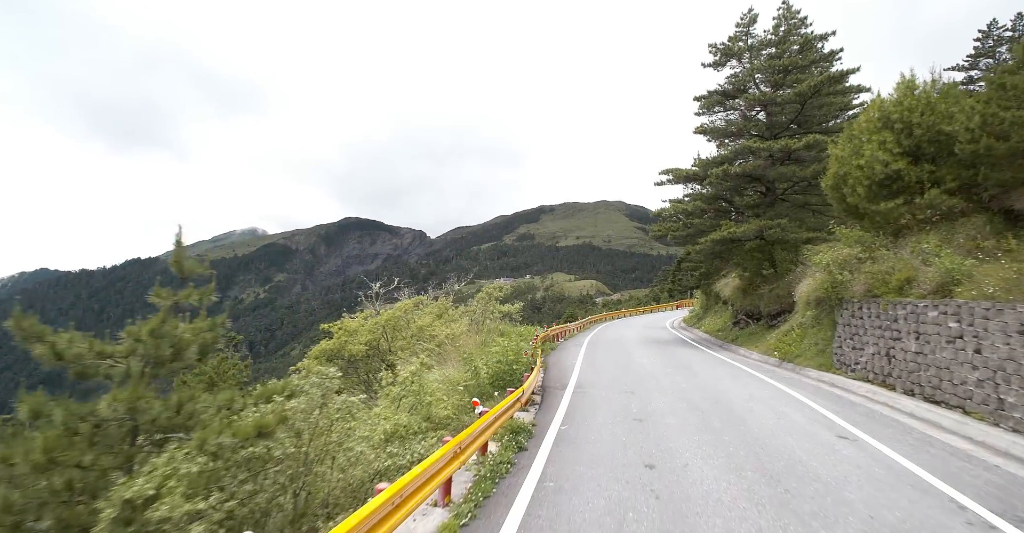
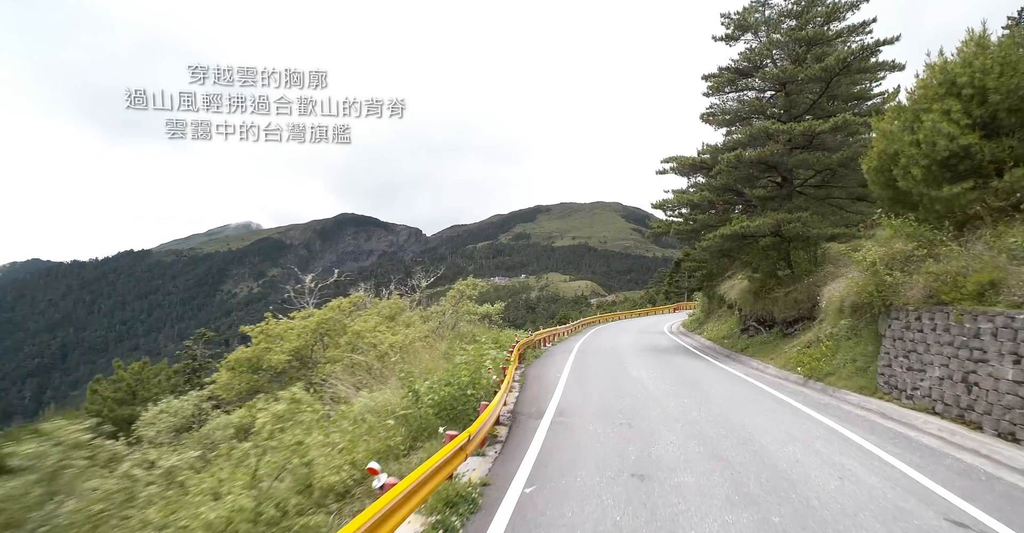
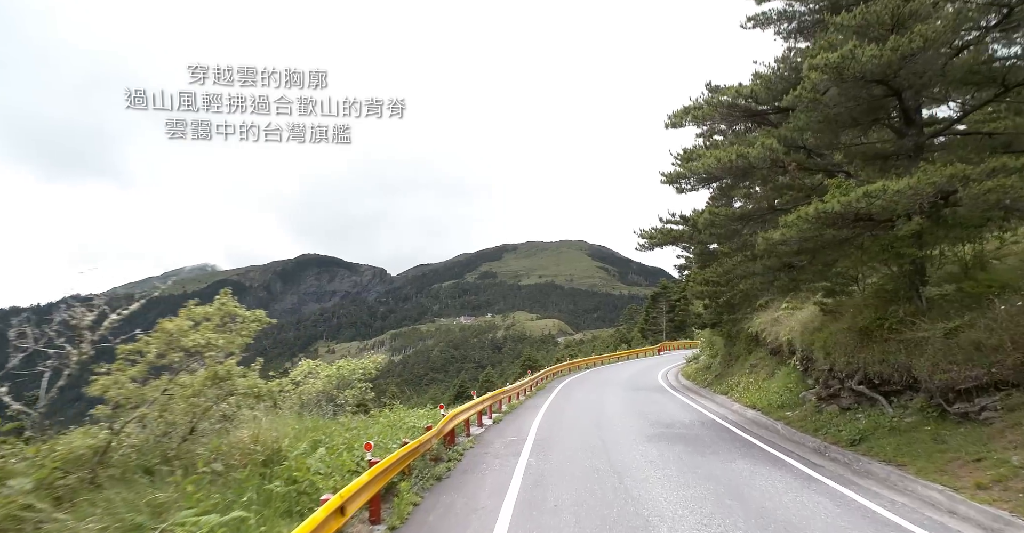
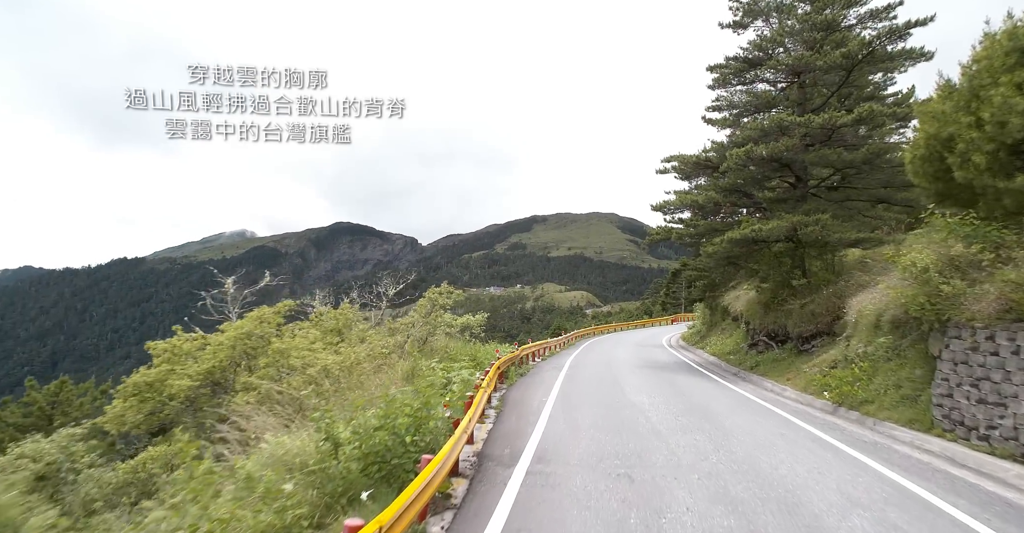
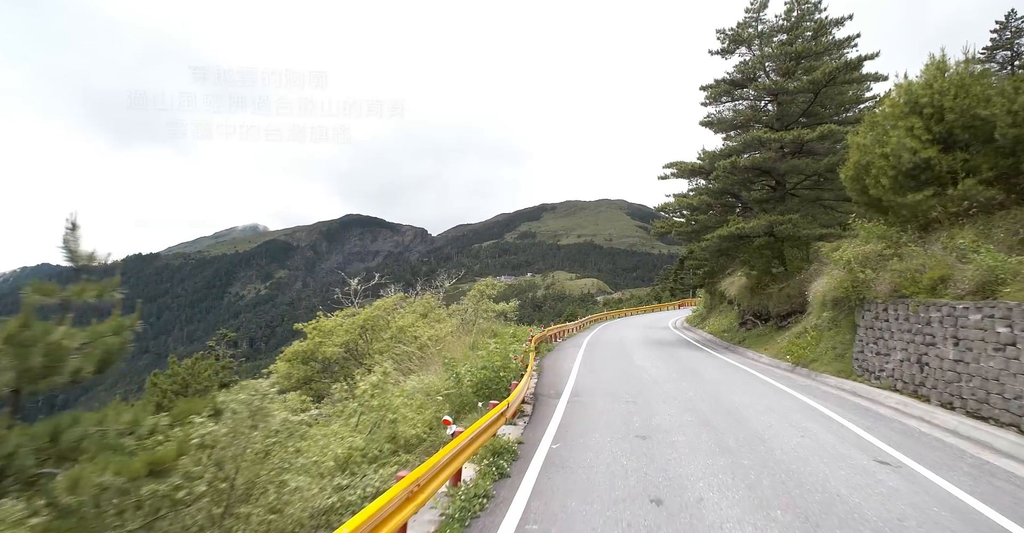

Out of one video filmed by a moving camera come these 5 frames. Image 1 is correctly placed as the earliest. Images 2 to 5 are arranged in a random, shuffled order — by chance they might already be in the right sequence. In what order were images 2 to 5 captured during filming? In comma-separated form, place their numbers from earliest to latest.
5, 2, 4, 3
